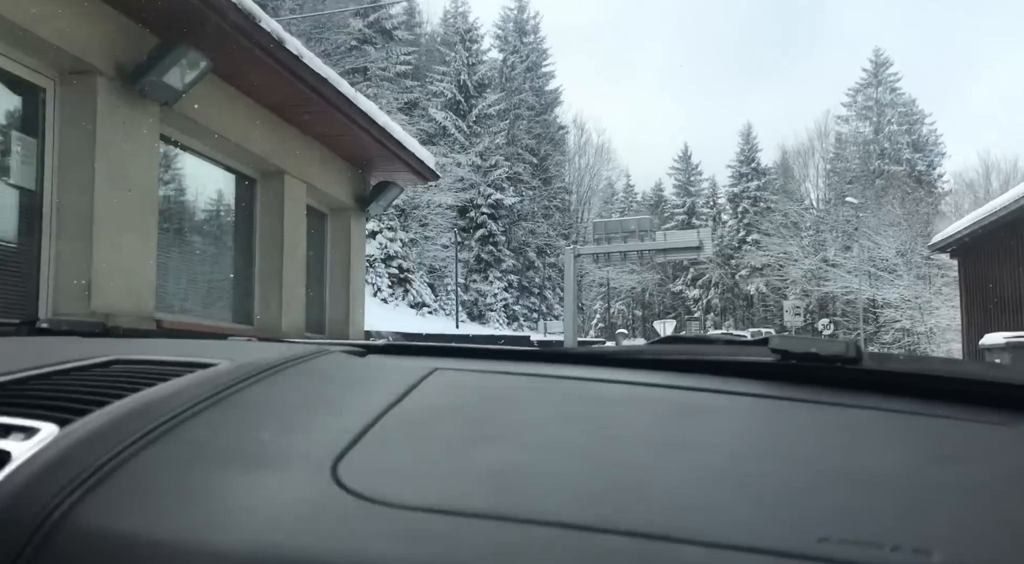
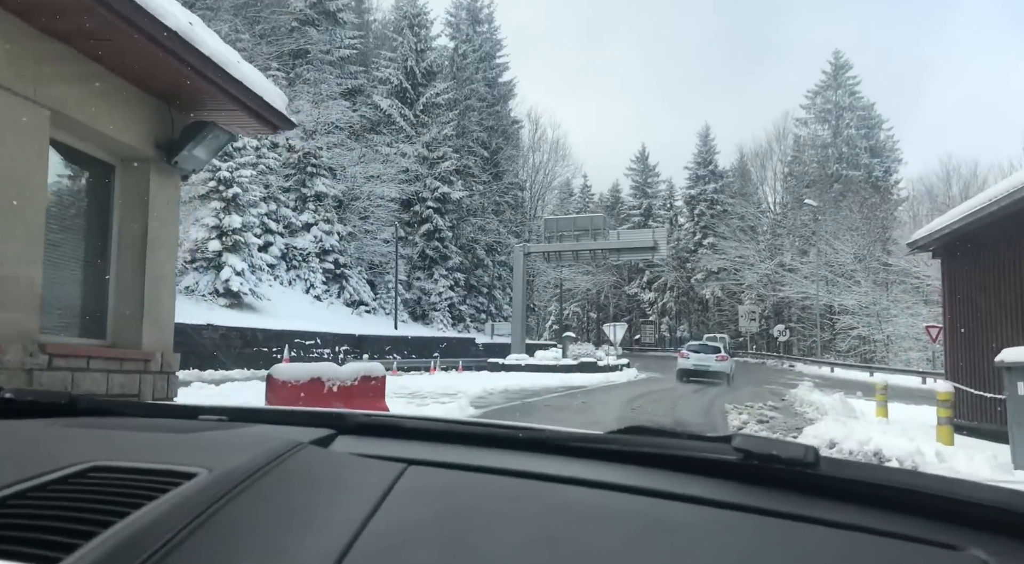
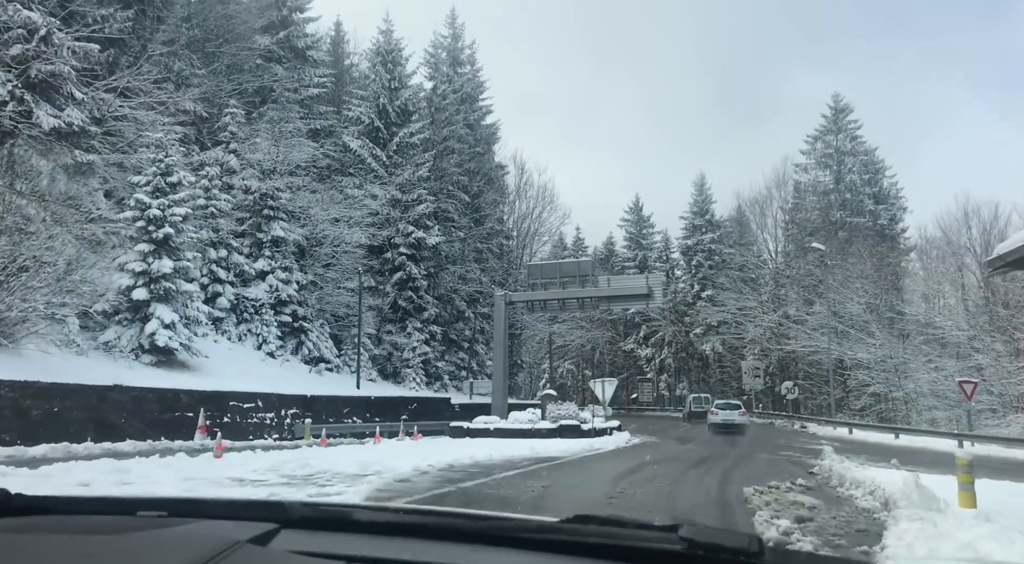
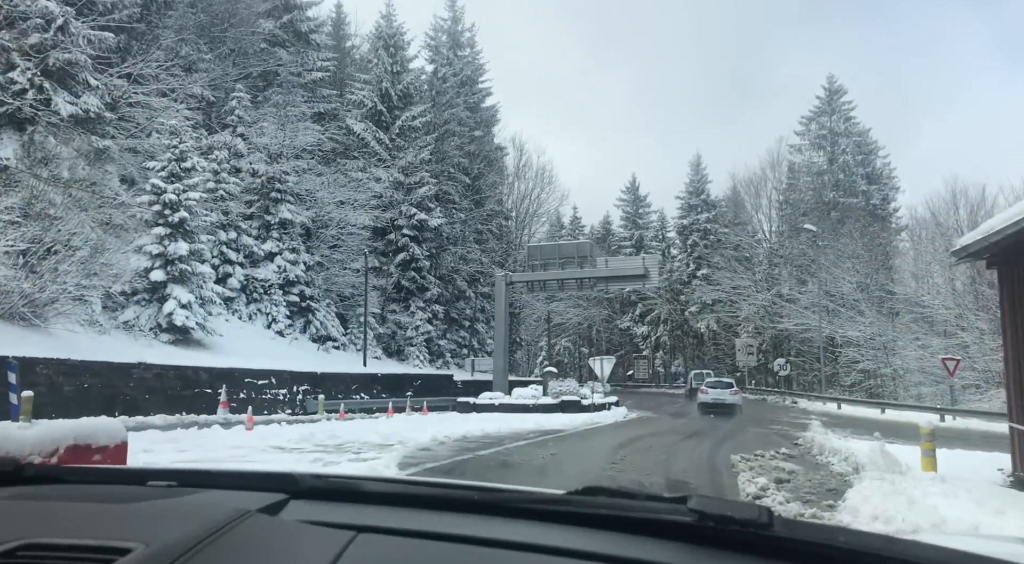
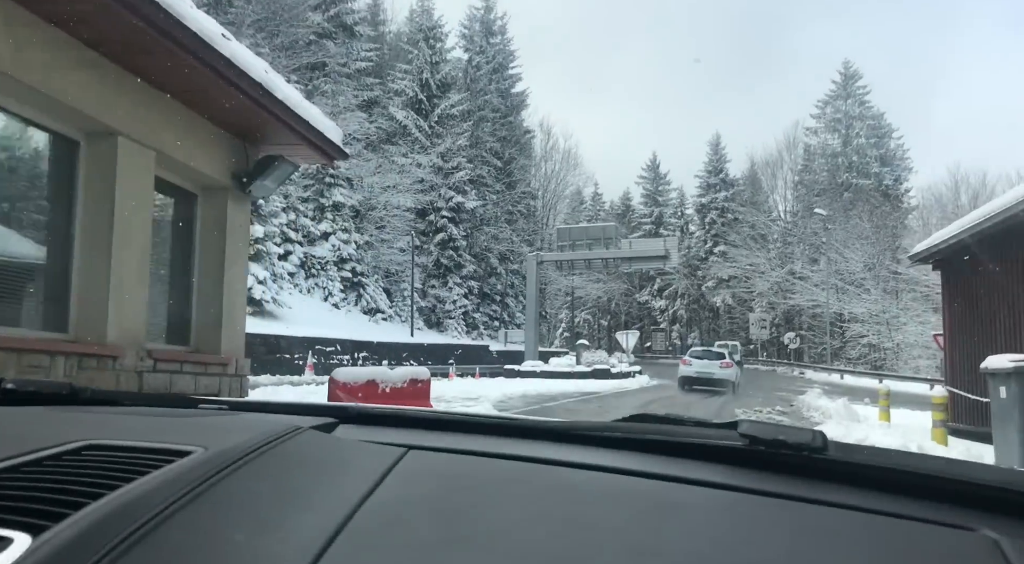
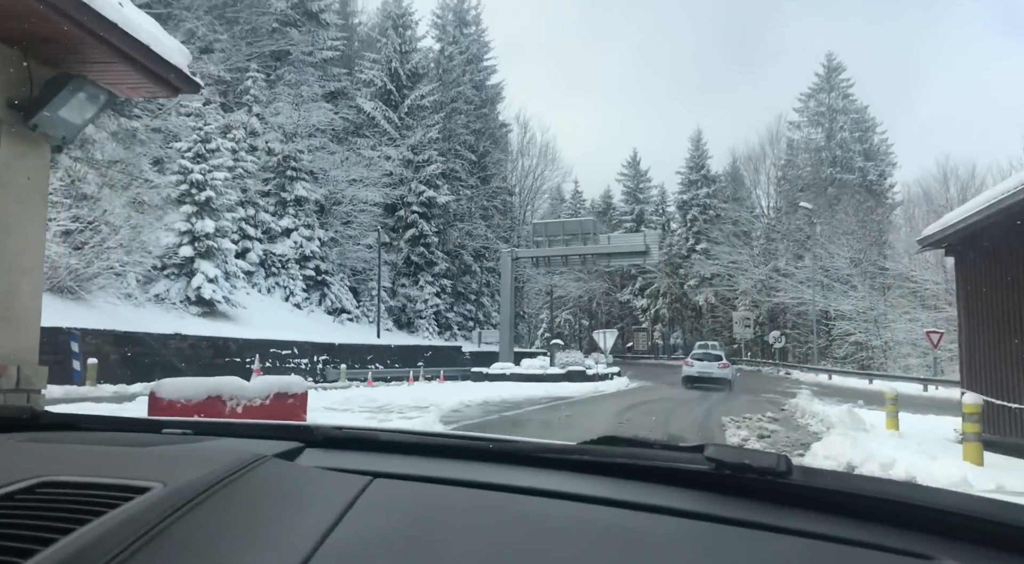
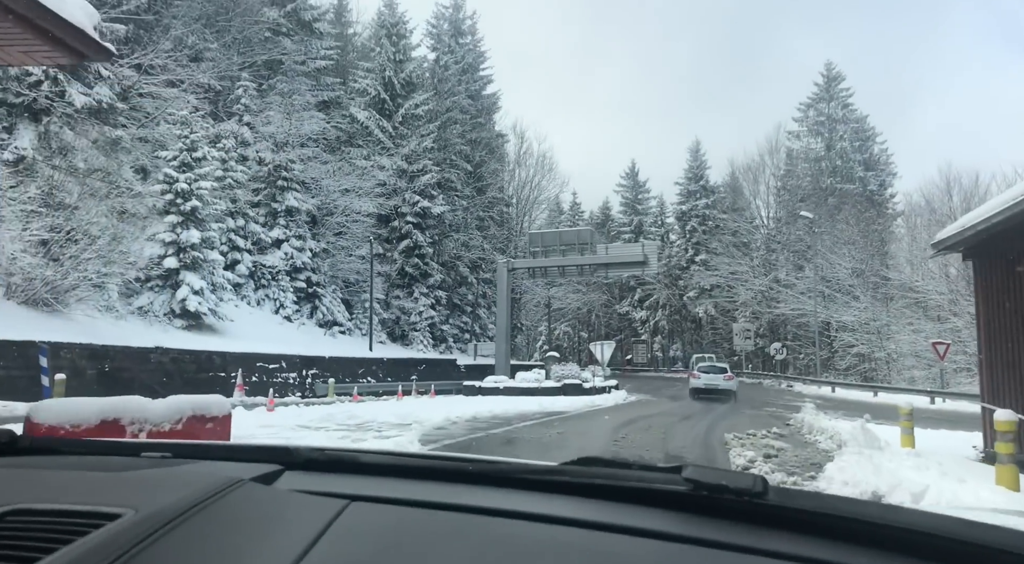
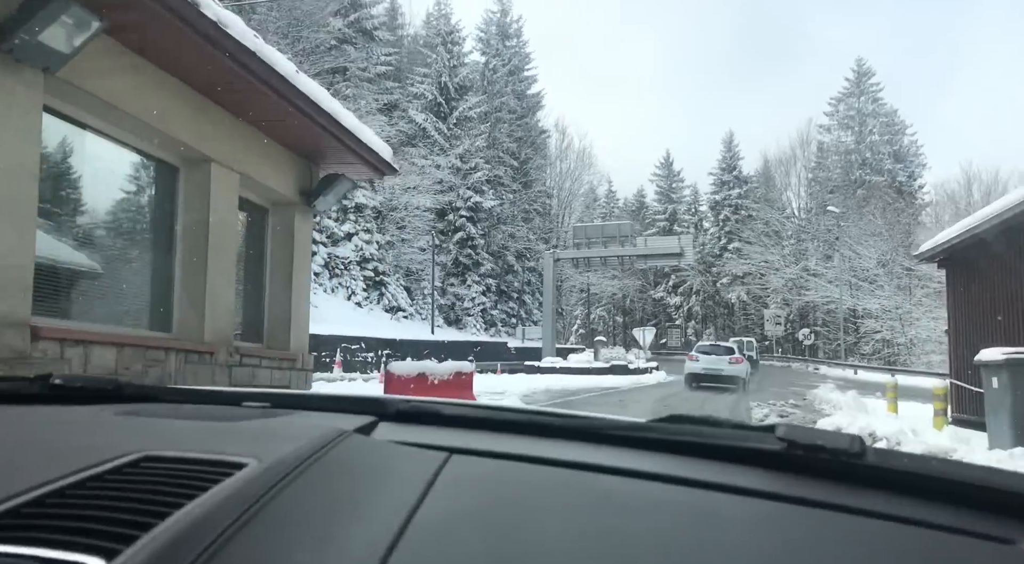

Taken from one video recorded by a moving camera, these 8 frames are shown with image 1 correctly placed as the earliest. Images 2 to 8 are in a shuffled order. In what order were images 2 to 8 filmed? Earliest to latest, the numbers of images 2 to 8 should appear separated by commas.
8, 5, 2, 6, 7, 4, 3
